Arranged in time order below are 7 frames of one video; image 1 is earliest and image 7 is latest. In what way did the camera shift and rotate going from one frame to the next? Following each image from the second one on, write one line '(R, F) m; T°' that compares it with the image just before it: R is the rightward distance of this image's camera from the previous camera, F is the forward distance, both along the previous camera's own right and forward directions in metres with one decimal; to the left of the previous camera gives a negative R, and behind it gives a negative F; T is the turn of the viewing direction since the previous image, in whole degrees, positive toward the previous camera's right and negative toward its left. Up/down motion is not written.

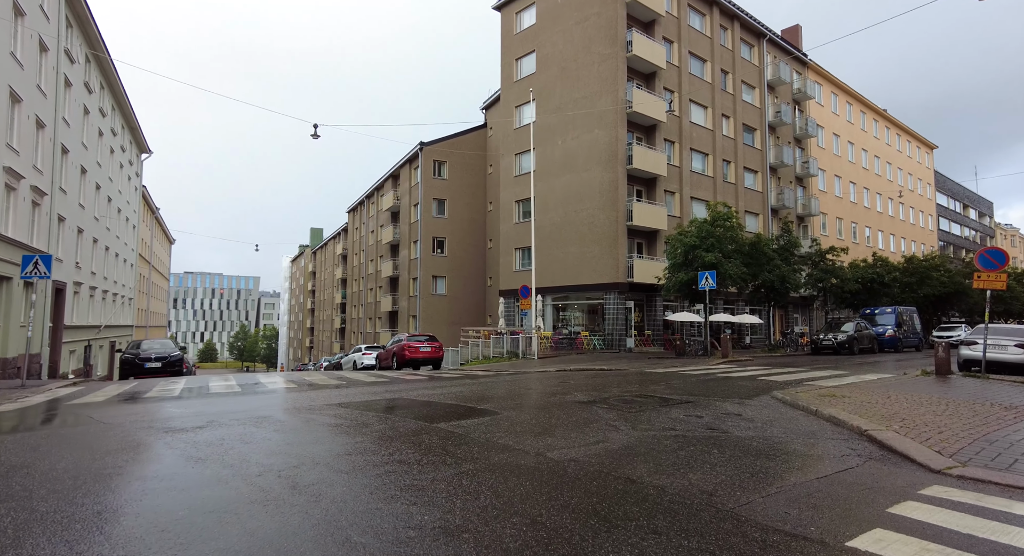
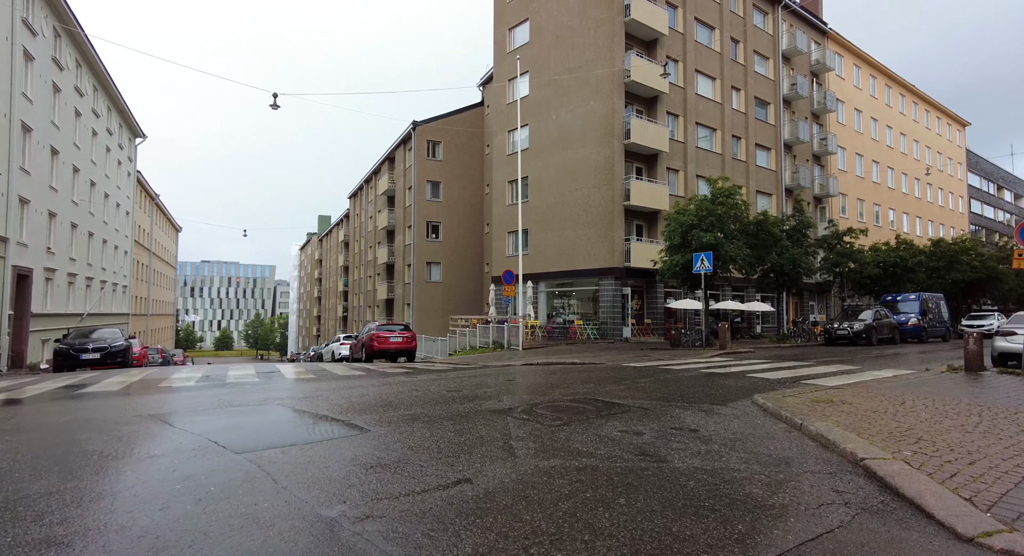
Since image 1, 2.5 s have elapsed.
(+1.4, +1.7) m; -2°
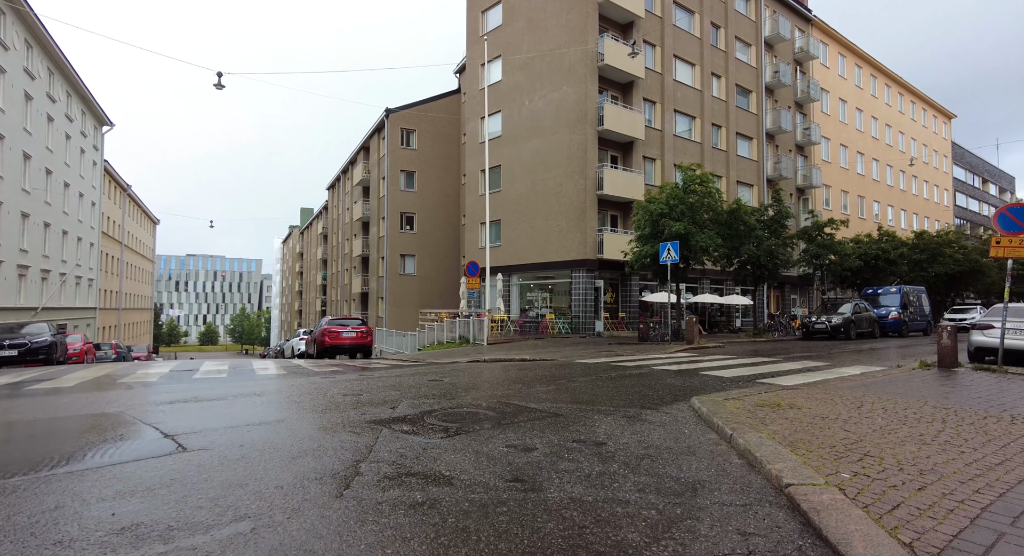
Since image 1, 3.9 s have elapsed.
(+1.0, +0.9) m; +1°
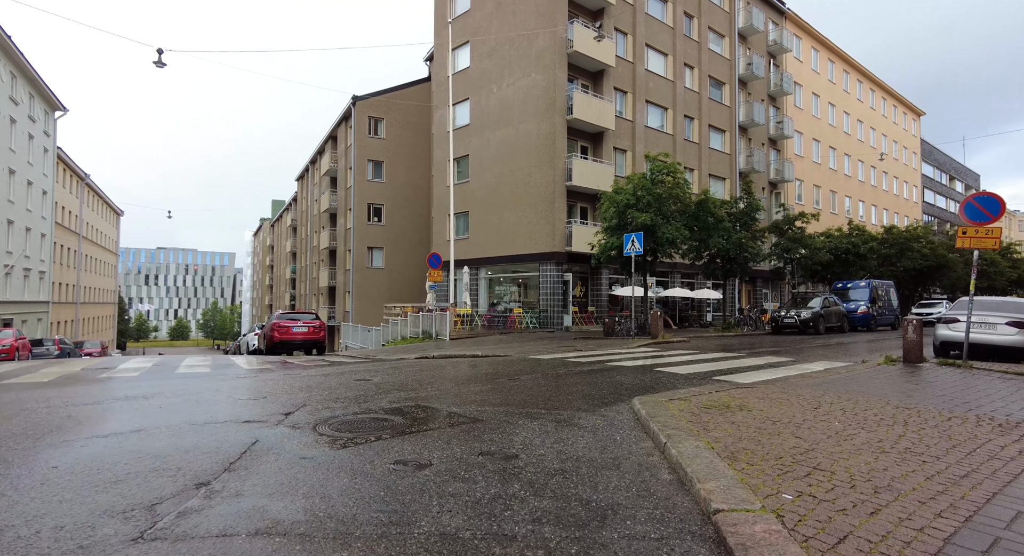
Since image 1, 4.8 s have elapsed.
(+0.6, +0.7) m; +2°
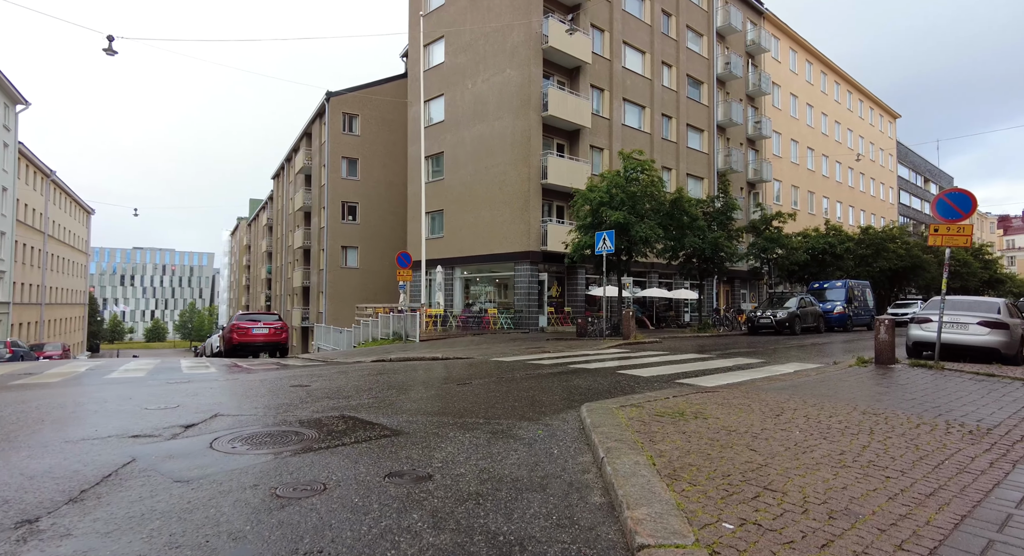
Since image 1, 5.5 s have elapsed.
(+0.5, +0.5) m; +2°
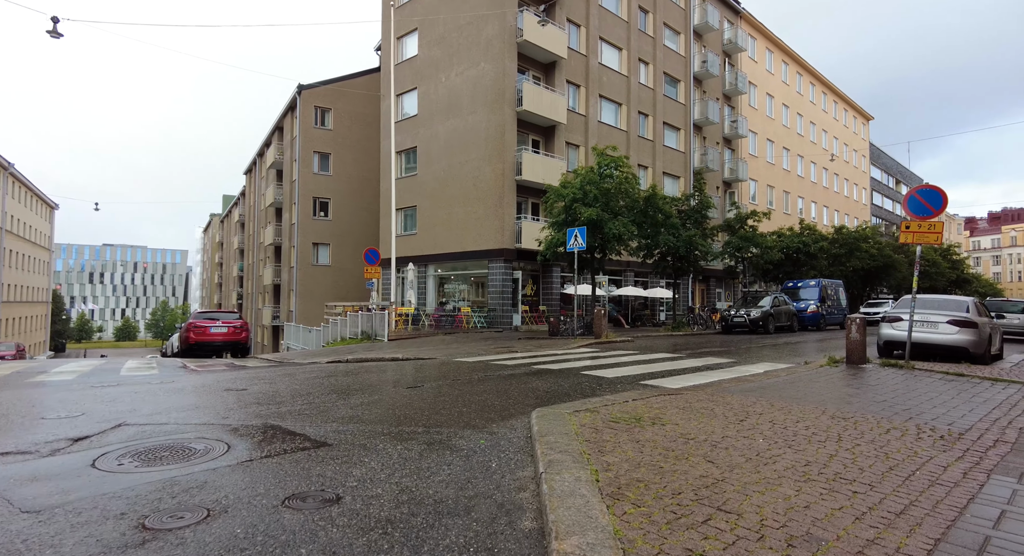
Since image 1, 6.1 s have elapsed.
(+0.3, +0.4) m; +2°
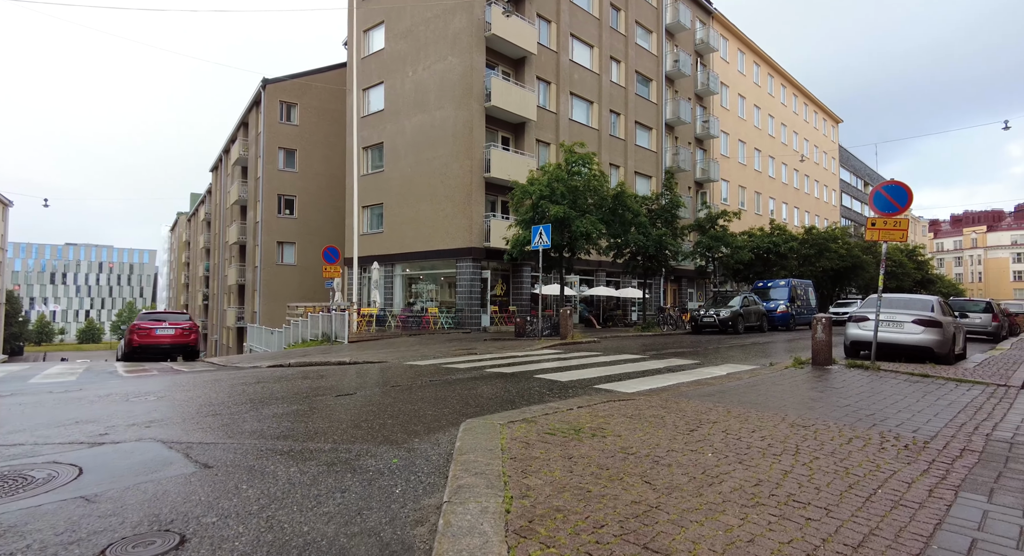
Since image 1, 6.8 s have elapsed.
(+0.4, +0.5) m; +2°
